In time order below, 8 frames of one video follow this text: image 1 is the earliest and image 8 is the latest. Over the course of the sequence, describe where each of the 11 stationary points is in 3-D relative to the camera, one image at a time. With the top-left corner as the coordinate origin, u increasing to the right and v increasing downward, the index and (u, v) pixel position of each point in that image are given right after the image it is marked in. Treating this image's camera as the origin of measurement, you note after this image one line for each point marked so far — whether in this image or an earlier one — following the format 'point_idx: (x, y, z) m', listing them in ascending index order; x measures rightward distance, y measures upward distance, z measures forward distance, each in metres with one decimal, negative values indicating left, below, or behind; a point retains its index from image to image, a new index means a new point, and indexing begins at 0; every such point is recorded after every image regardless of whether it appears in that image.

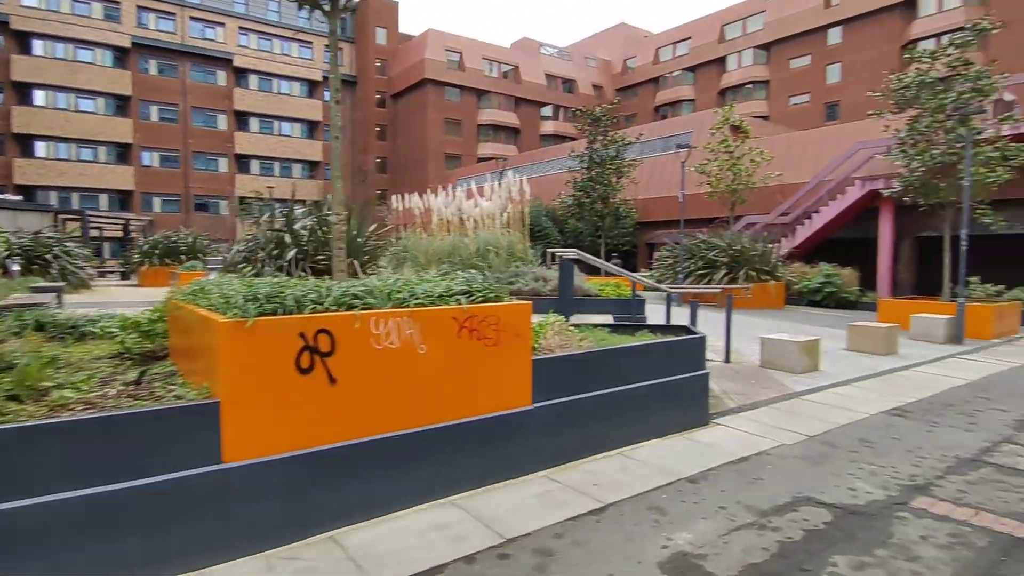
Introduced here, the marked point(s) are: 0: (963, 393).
0: (+5.8, -1.3, +7.8) m
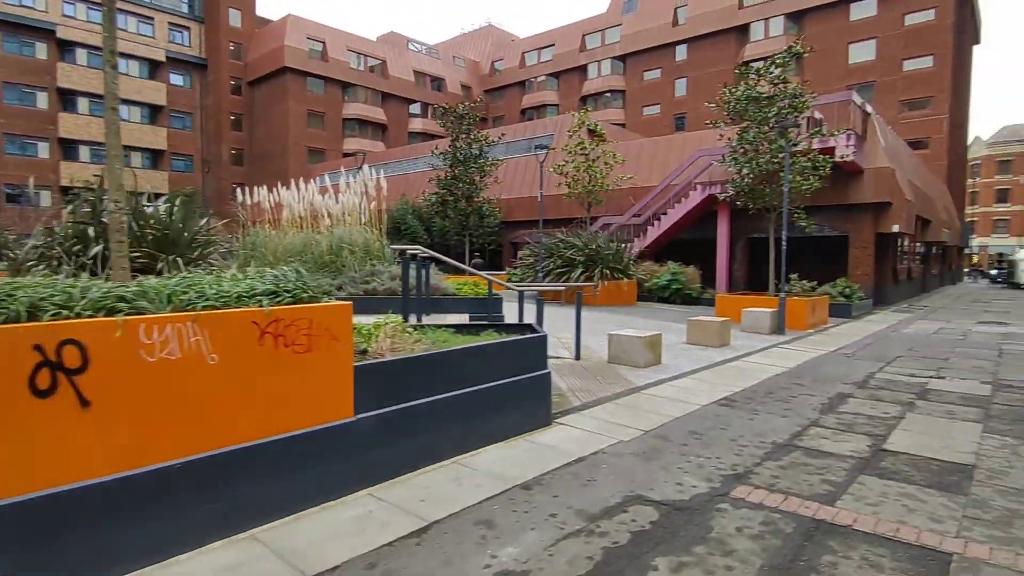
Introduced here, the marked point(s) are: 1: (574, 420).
0: (+3.8, -1.3, +8.4) m
1: (+0.6, -1.4, +6.3) m
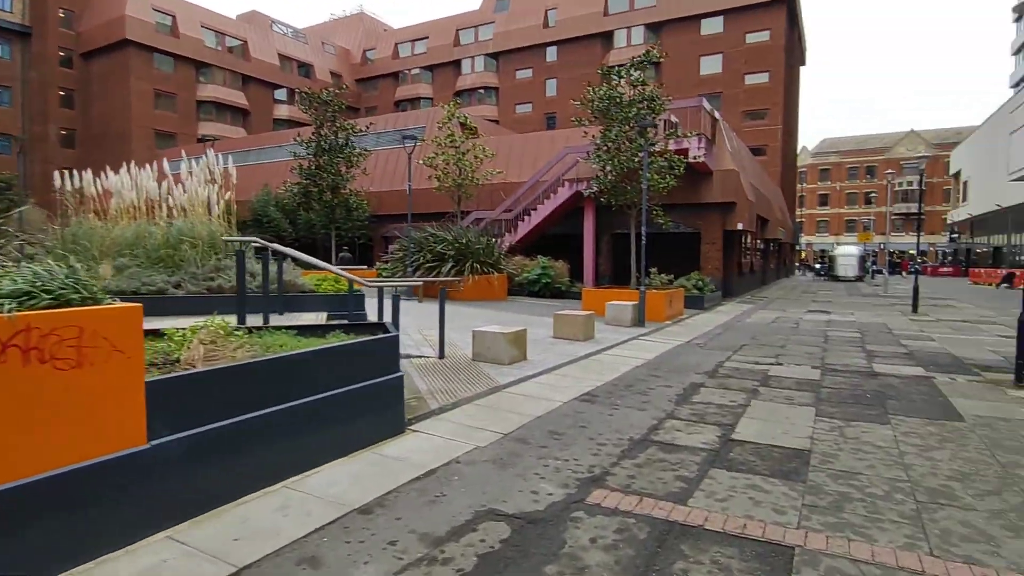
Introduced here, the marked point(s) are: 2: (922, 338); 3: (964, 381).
0: (+1.8, -1.2, +8.6) m
1: (-0.8, -1.3, +5.8) m
2: (+8.9, -1.1, +13.1) m
3: (+6.2, -1.3, +8.3) m
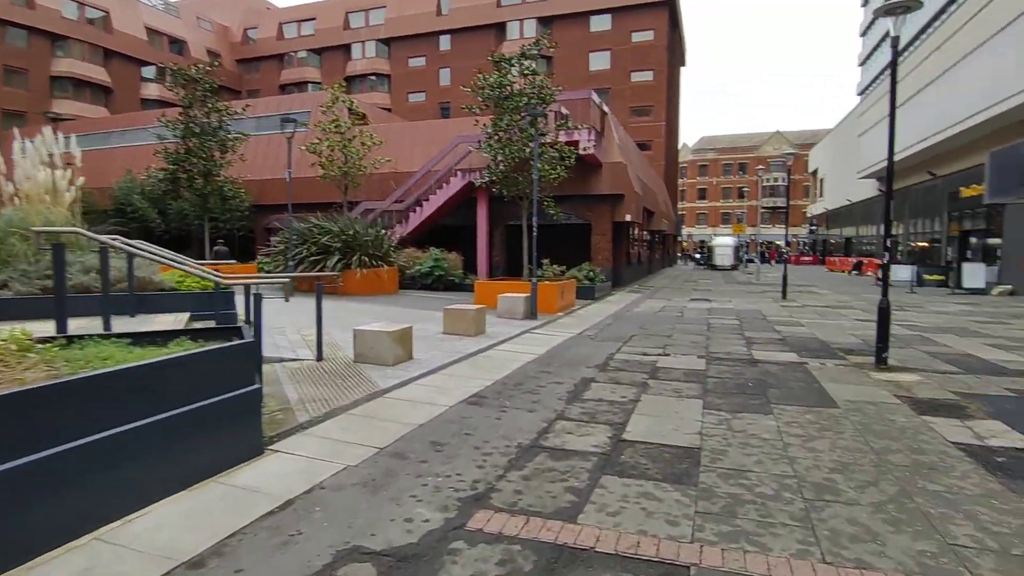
0: (+0.3, -1.1, +8.3) m
1: (-1.9, -1.3, +5.1) m
2: (+6.5, -0.8, +13.9) m
3: (+4.7, -1.1, +8.7) m
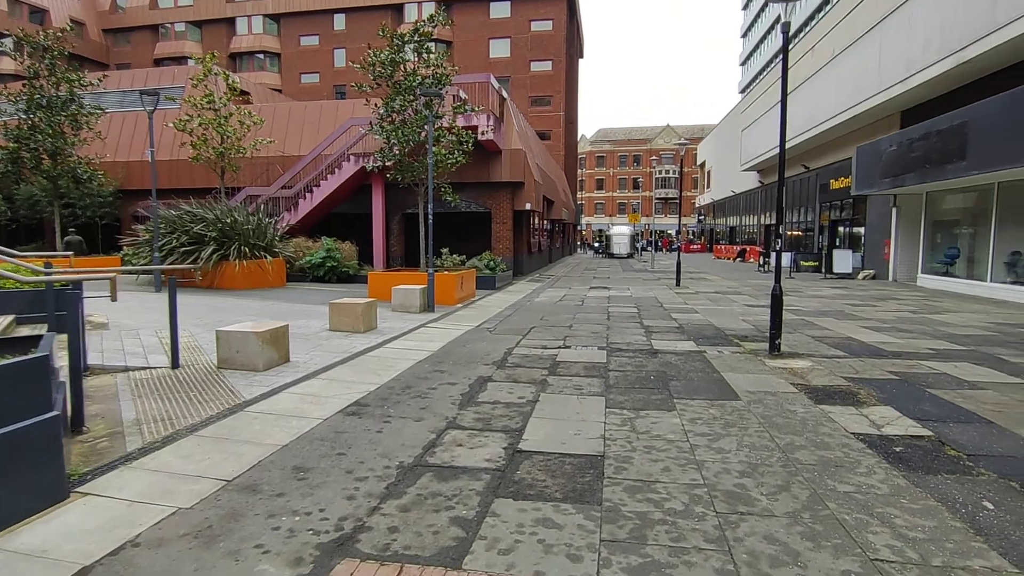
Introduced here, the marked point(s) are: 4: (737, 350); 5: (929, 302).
0: (-1.1, -1.0, +7.5) m
1: (-2.7, -1.3, +4.1) m
2: (+4.1, -0.5, +14.1) m
3: (+3.2, -0.9, +8.7) m
4: (+3.3, -0.9, +8.9) m
5: (+11.6, -0.4, +16.6) m
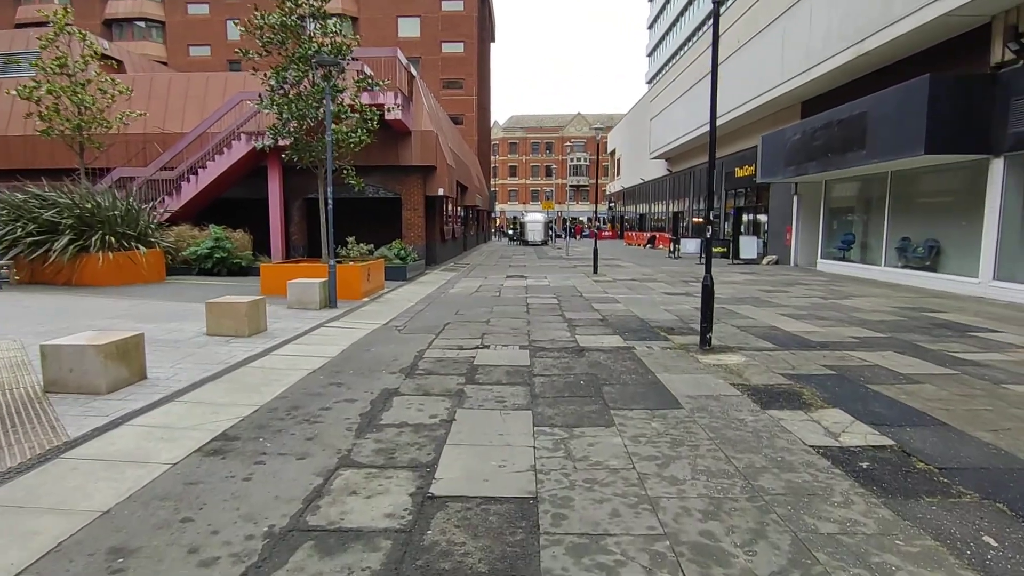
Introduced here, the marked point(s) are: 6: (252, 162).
0: (-2.1, -1.0, +6.3) m
1: (-3.2, -1.4, +2.7) m
2: (+2.2, -0.3, +13.6) m
3: (+2.0, -0.8, +8.1) m
4: (+2.2, -0.8, +8.3) m
5: (+9.2, +0.1, +17.1) m
6: (-8.5, +4.1, +19.4) m
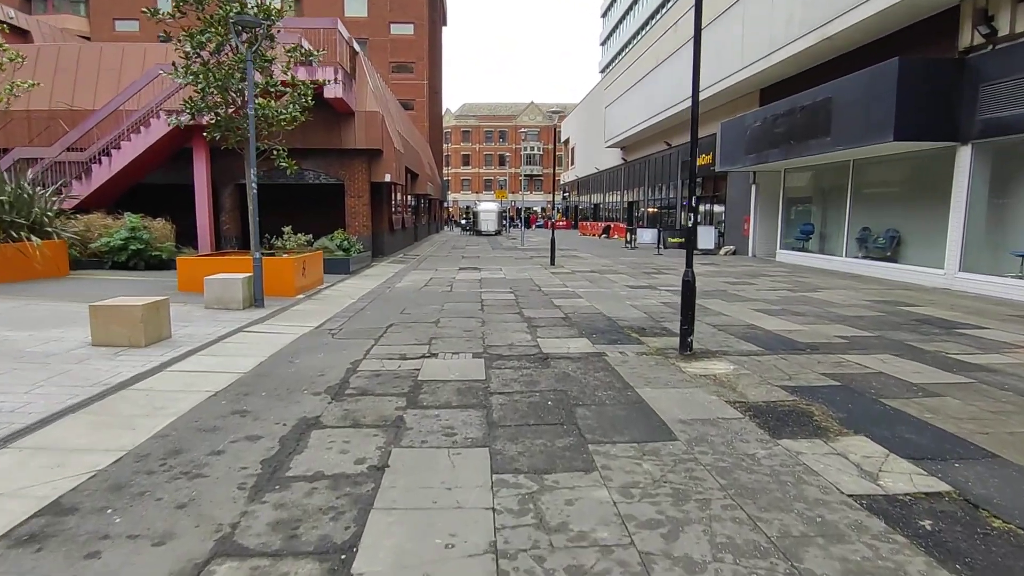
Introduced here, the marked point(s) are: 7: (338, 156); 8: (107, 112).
0: (-2.5, -1.0, +5.0) m
1: (-3.3, -1.5, +1.3) m
2: (+1.2, -0.2, +12.5) m
3: (+1.4, -0.8, +7.0) m
4: (+1.6, -0.8, +7.3) m
5: (+7.9, +0.3, +16.6) m
6: (-9.9, +4.2, +17.5) m
7: (-5.6, +4.2, +19.1) m
8: (-11.9, +5.2, +17.7) m
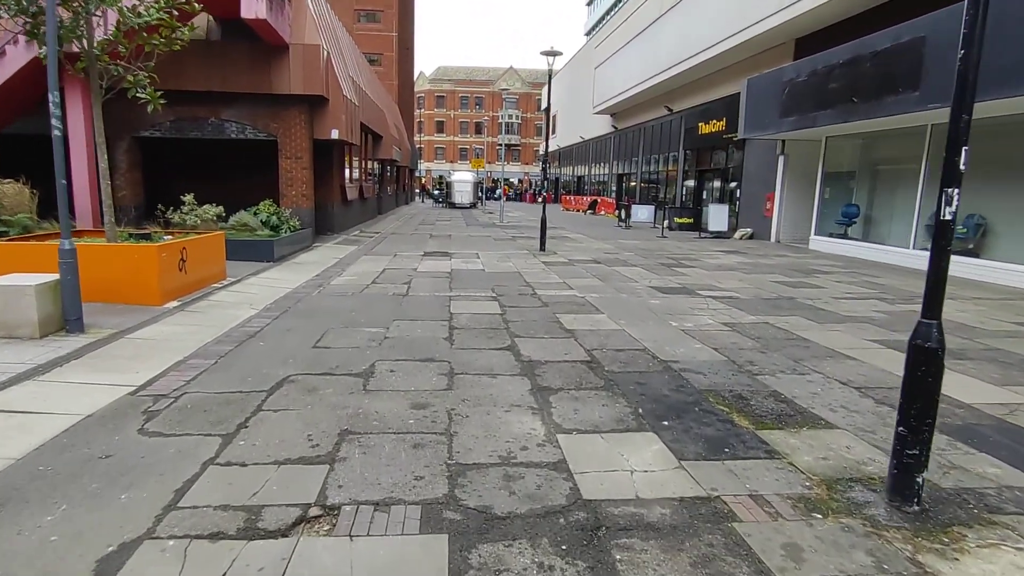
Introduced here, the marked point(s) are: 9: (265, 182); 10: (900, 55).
0: (-2.4, -1.4, +0.8) m
1: (-3.0, -2.0, -2.9) m
2: (+1.0, -0.3, +8.5) m
3: (+1.4, -1.2, +3.1) m
4: (+1.6, -1.1, +3.3) m
5: (+7.5, +0.3, +12.8) m
6: (-10.2, +4.5, +12.7) m
7: (-6.0, +4.5, +14.5) m
8: (-12.3, +5.5, +12.8) m
9: (-6.9, +2.9, +16.8) m
10: (+8.3, +5.0, +12.9) m
